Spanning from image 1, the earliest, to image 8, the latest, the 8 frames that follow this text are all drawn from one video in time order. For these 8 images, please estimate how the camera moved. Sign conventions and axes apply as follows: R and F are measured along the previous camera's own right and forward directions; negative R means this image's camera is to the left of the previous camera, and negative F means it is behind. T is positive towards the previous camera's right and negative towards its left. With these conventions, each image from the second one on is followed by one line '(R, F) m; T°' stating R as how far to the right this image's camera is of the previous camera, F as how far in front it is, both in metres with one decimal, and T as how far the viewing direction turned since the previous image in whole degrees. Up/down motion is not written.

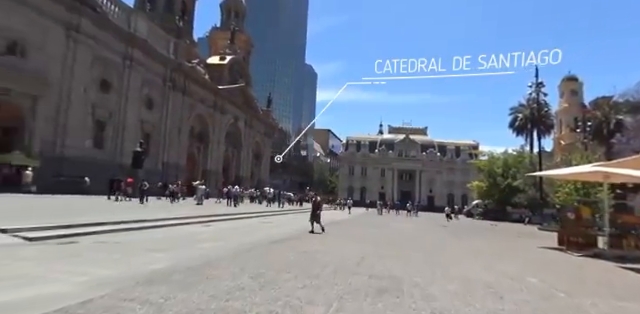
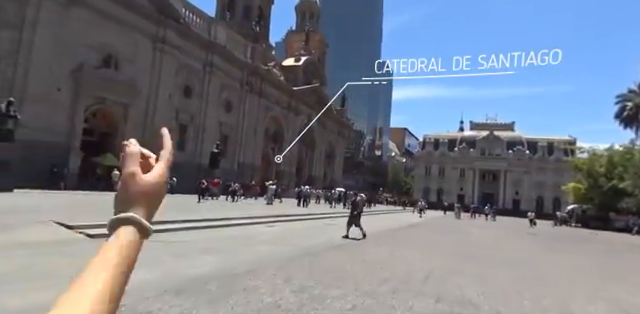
(+0.3, +0.9) m; -11°
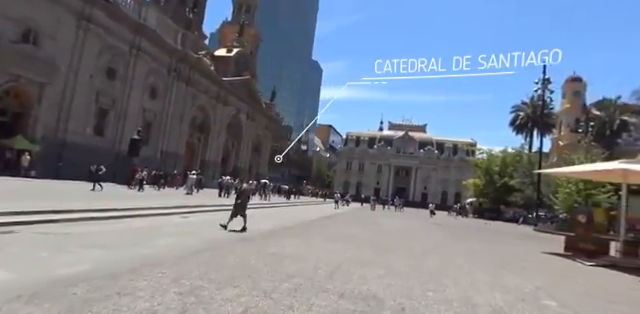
(+0.3, +0.5) m; +11°
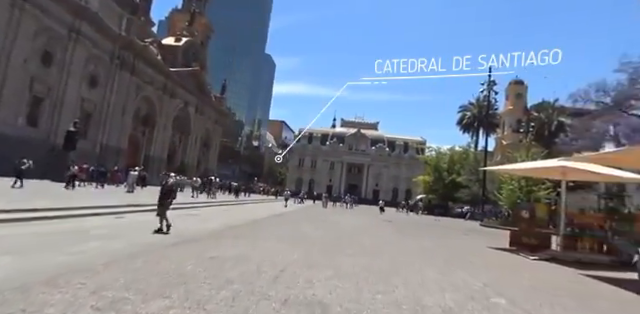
(+0.1, +0.3) m; +6°
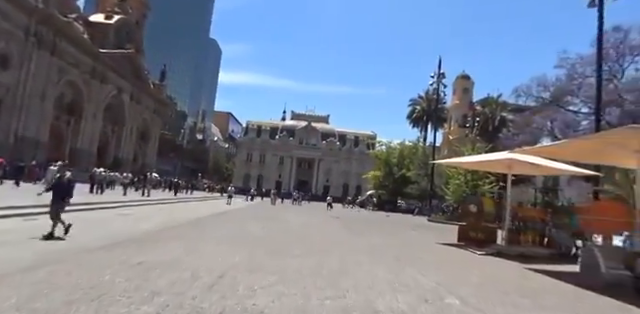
(+0.1, +0.7) m; +7°
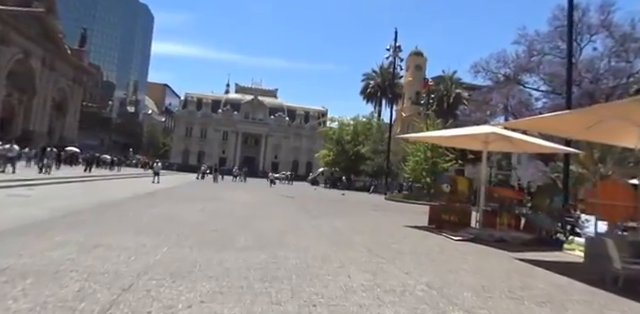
(-0.1, +2.1) m; +7°
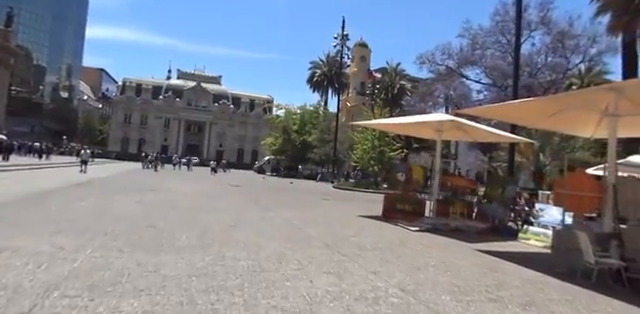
(-0.1, +0.9) m; +7°
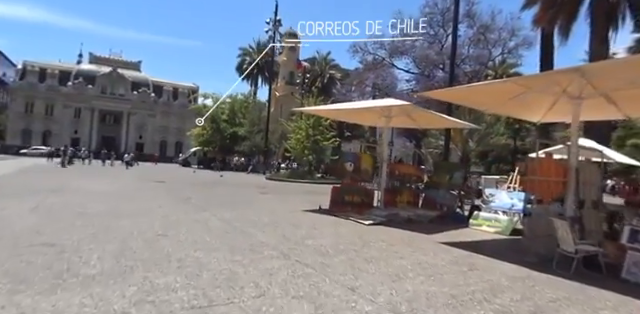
(-0.3, +1.3) m; +10°
